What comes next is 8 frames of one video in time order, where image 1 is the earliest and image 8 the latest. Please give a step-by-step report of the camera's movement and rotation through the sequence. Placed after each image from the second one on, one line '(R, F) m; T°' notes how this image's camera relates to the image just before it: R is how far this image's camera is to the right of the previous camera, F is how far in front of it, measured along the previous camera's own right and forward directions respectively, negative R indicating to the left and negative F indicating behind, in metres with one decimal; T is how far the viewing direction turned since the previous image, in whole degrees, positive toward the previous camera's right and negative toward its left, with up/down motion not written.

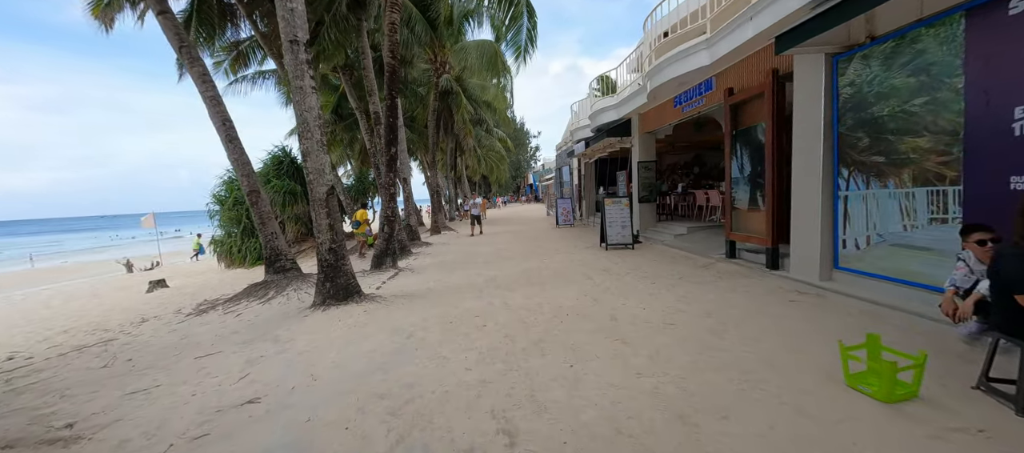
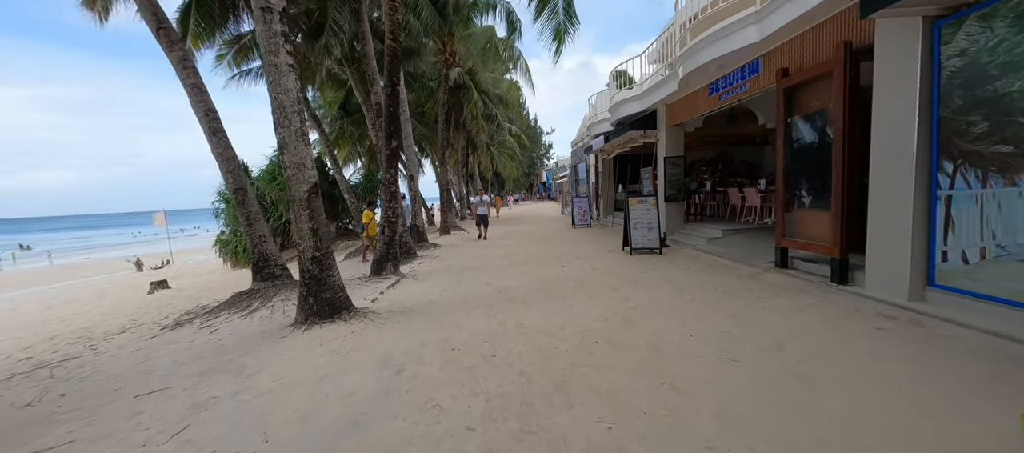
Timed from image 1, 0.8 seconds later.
(0.0, +0.9) m; -2°
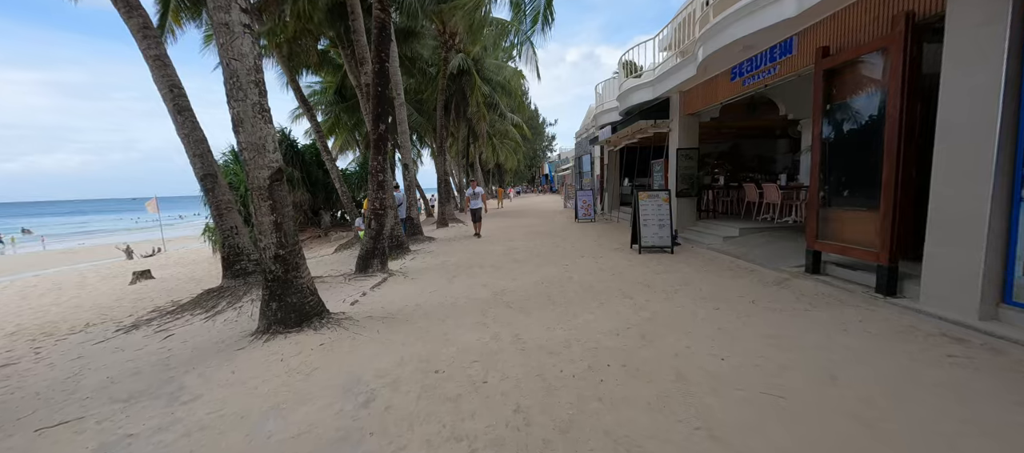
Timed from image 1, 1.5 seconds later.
(0.0, +0.7) m; 0°
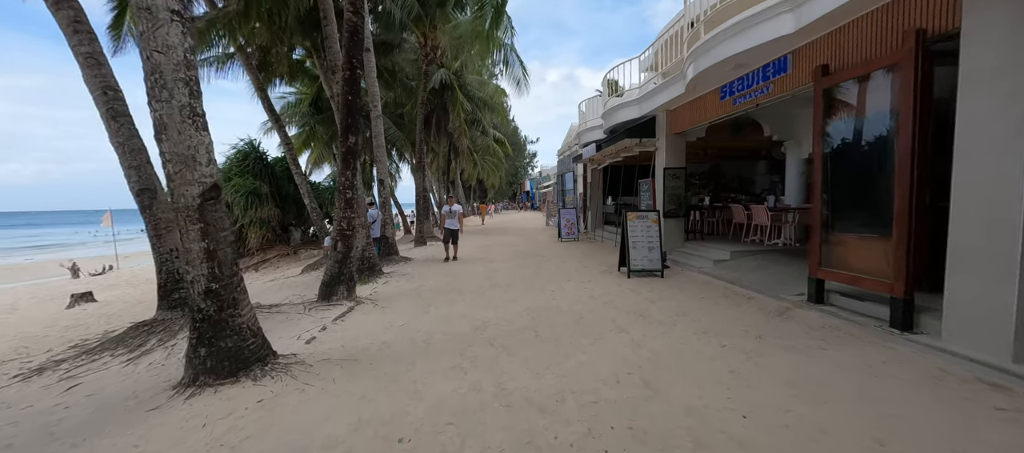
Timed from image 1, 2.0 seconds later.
(0.0, +0.6) m; +3°
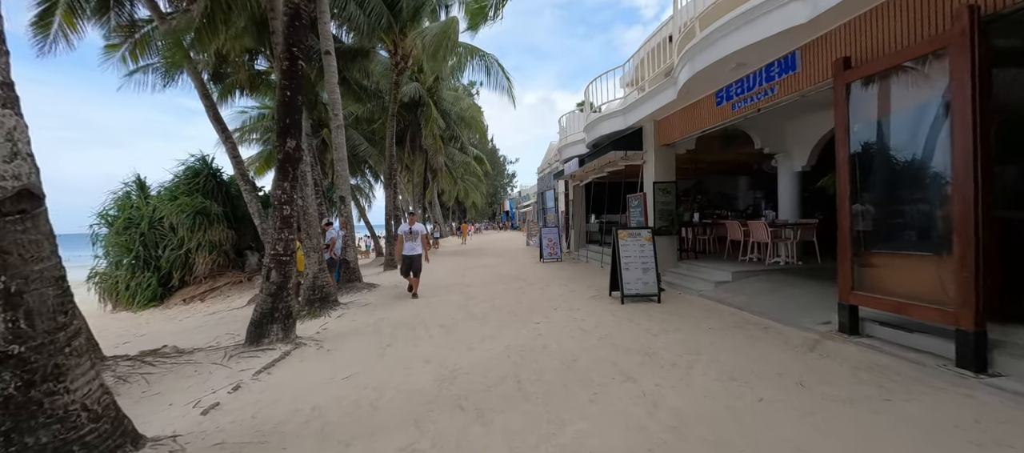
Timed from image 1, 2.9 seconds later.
(0.0, +1.0) m; +3°
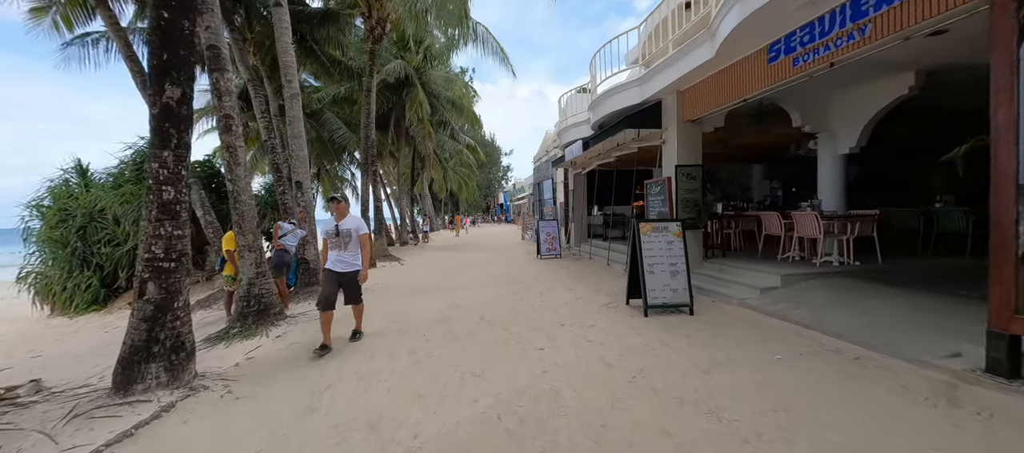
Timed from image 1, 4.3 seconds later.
(0.0, +1.6) m; +1°
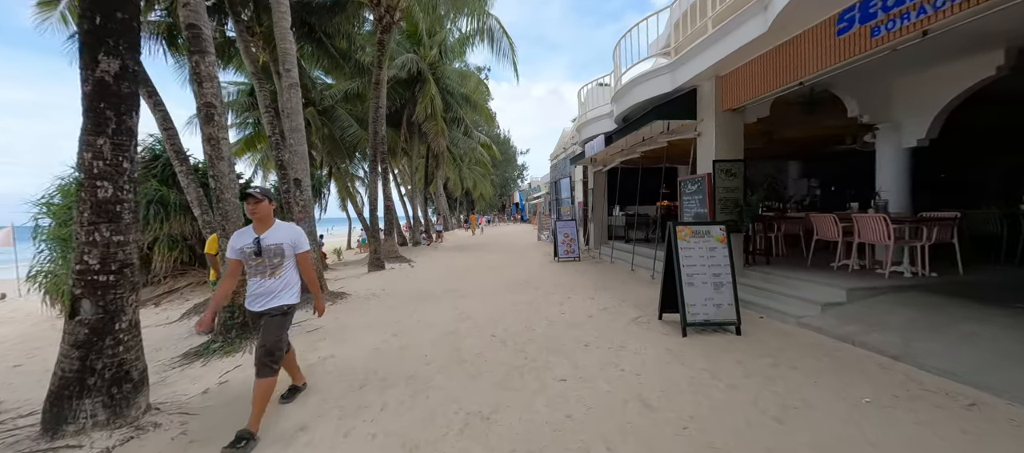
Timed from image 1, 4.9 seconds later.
(0.0, +0.7) m; -2°
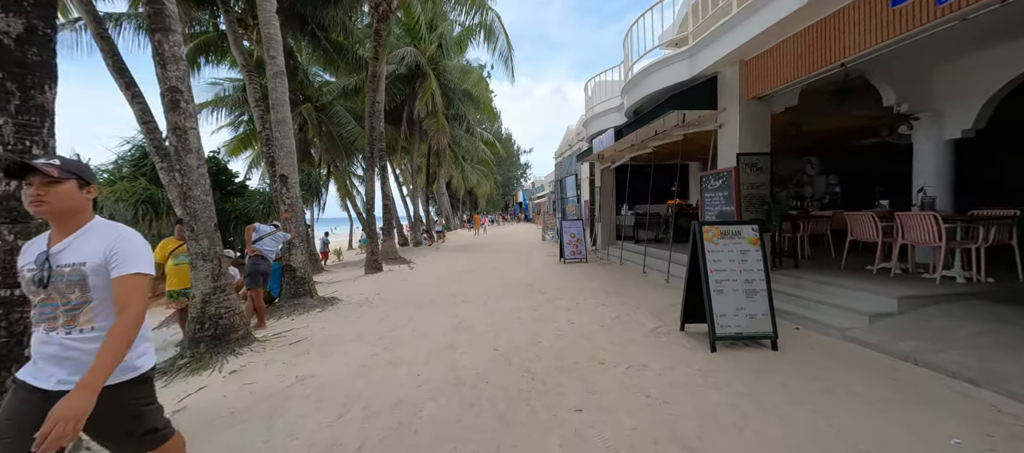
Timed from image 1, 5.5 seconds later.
(0.0, +0.6) m; 0°
